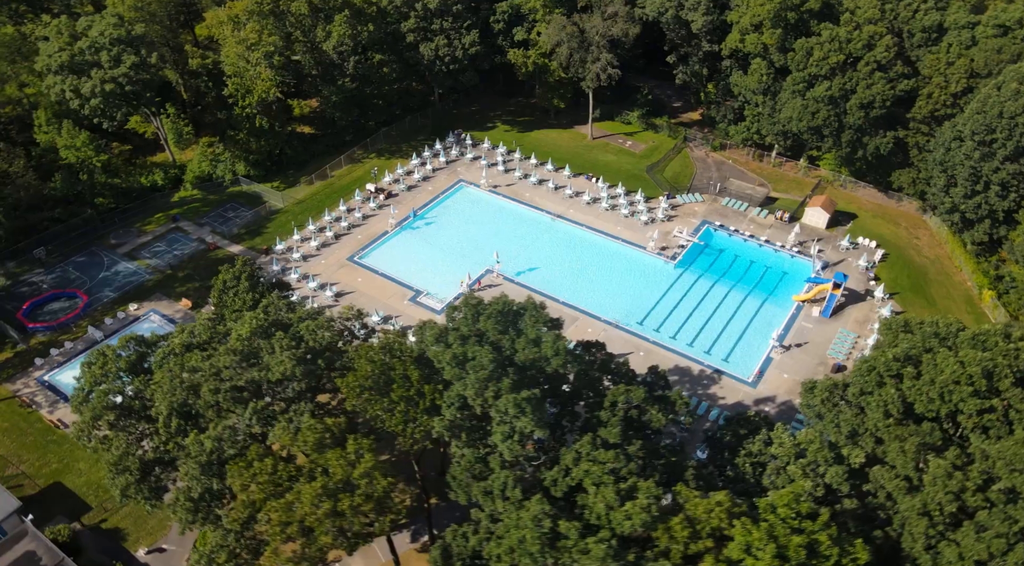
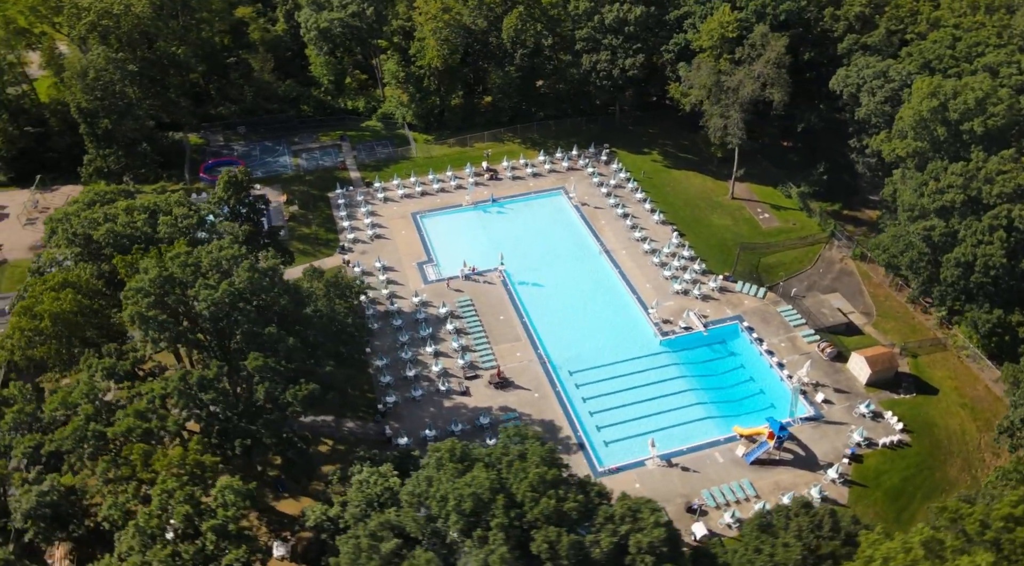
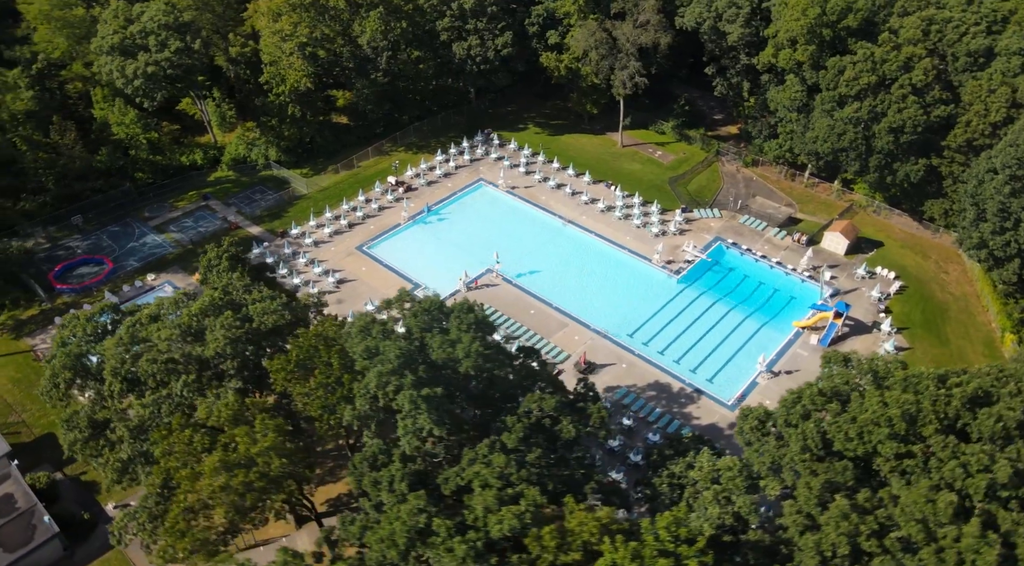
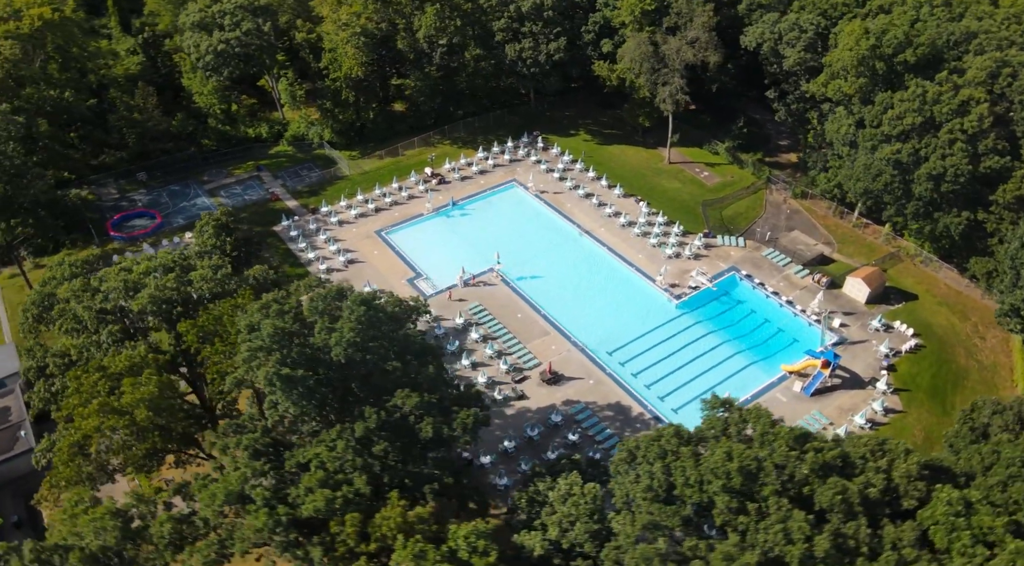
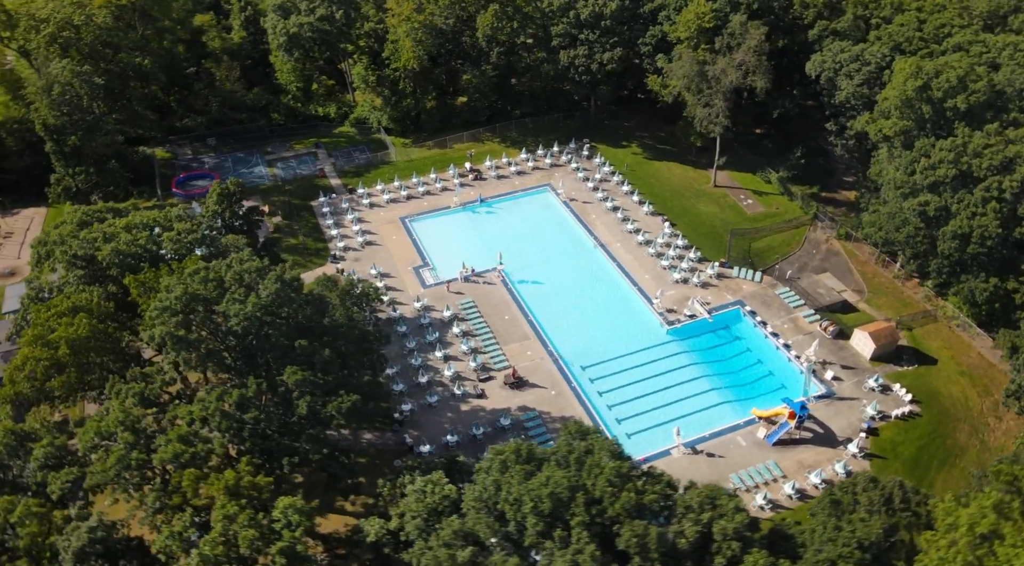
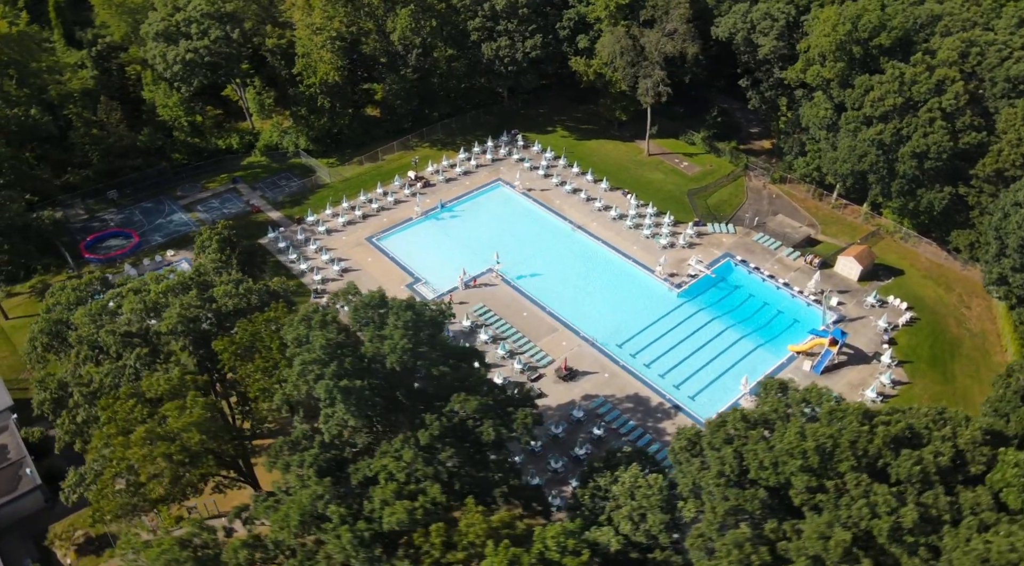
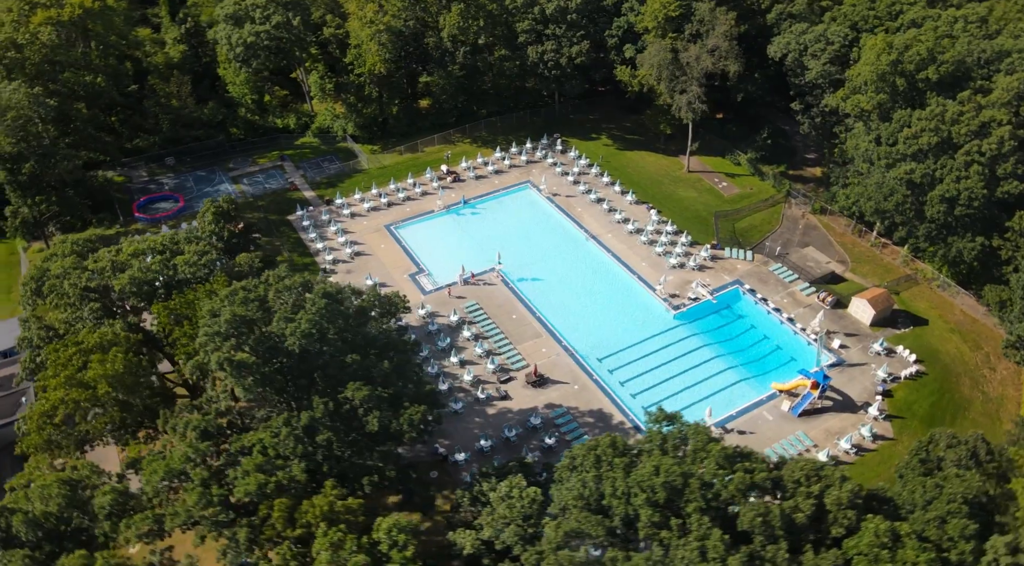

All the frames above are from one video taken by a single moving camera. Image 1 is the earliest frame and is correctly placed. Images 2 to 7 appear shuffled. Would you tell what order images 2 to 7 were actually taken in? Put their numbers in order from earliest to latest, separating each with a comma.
3, 6, 4, 7, 5, 2
